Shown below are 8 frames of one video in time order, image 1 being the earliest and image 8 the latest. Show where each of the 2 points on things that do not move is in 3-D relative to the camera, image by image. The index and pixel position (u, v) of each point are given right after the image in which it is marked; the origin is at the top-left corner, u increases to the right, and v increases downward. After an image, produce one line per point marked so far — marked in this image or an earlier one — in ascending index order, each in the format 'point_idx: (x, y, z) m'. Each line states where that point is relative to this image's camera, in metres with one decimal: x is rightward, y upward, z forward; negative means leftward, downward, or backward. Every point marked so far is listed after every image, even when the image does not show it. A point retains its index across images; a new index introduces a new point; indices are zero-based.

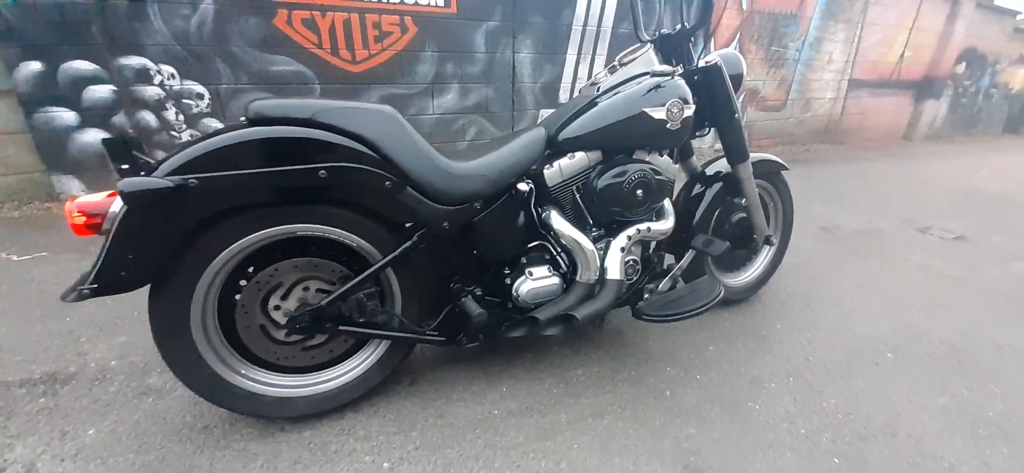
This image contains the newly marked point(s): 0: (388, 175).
0: (-0.4, +0.2, +1.5) m
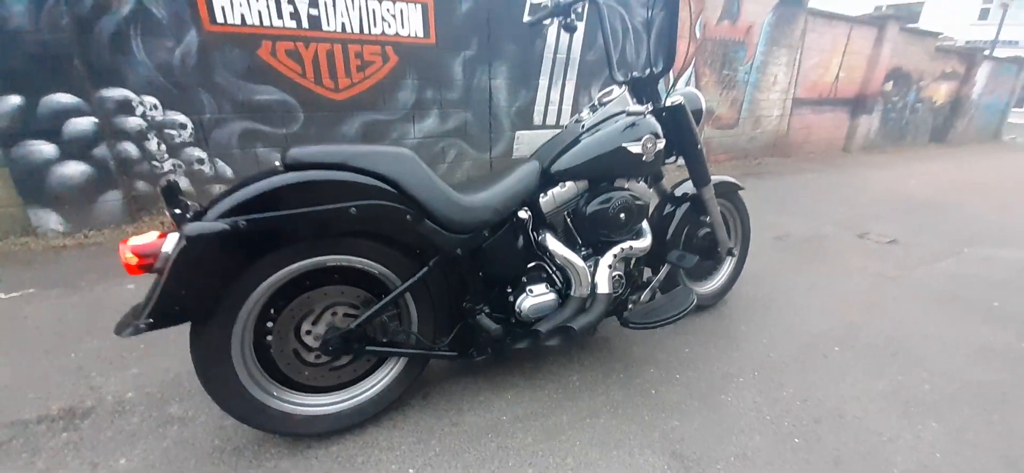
0: (-0.4, +0.1, +1.7) m
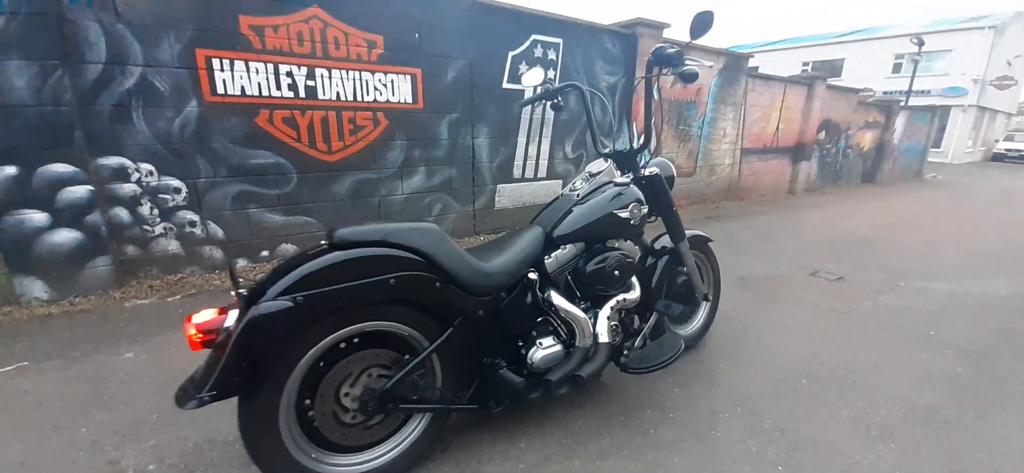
0: (-0.4, -0.2, +2.0) m
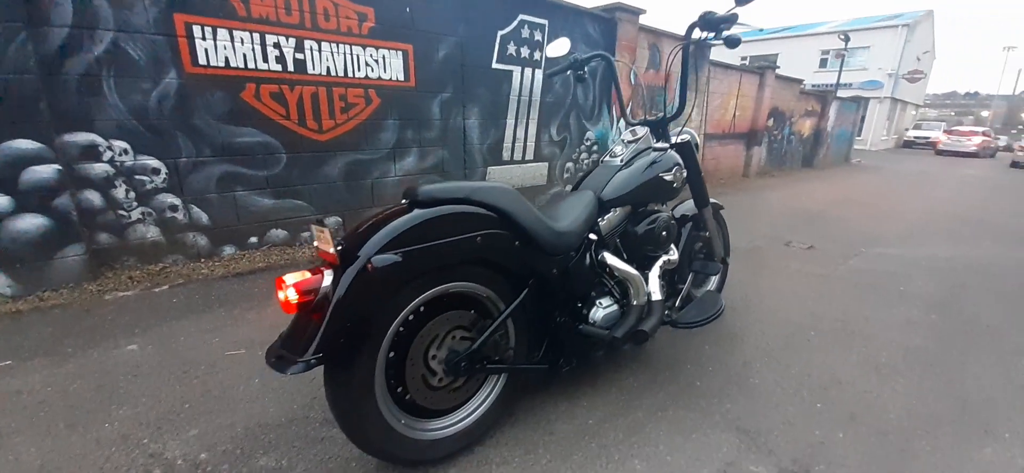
0: (0.0, 0.0, +1.9) m
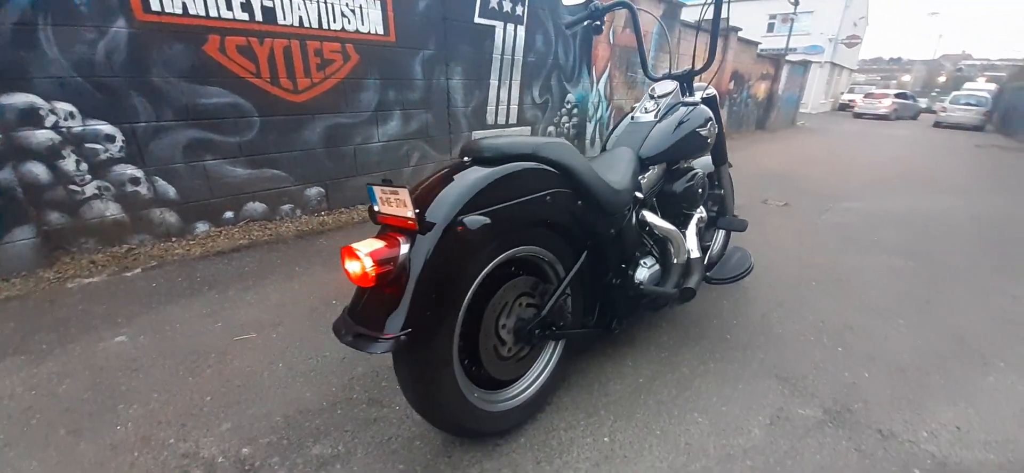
0: (+0.3, +0.2, +1.8) m
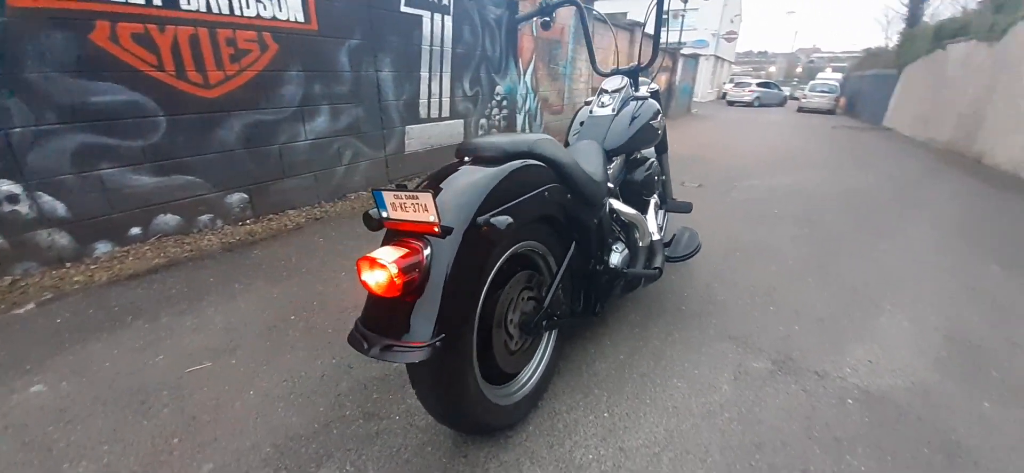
0: (+0.3, +0.2, +1.9) m
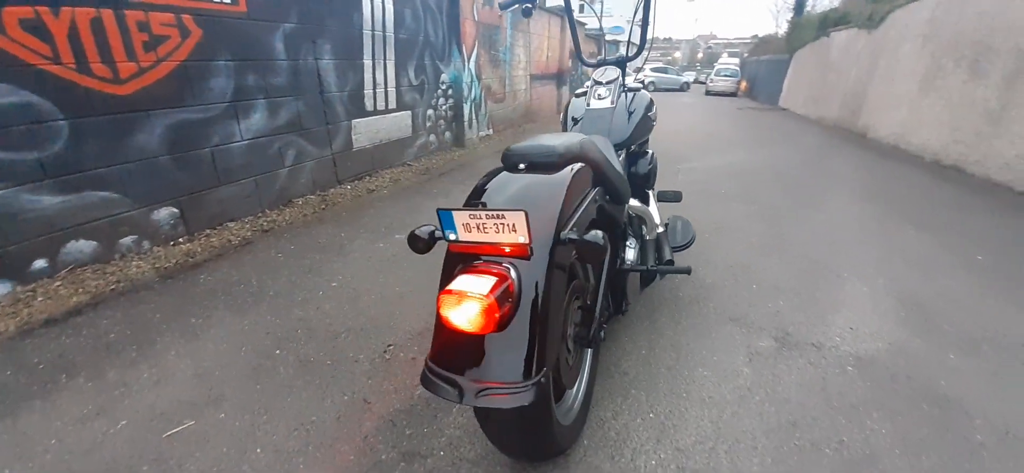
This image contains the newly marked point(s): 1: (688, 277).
0: (+0.4, +0.2, +1.8) m
1: (+1.4, -0.3, +3.3) m
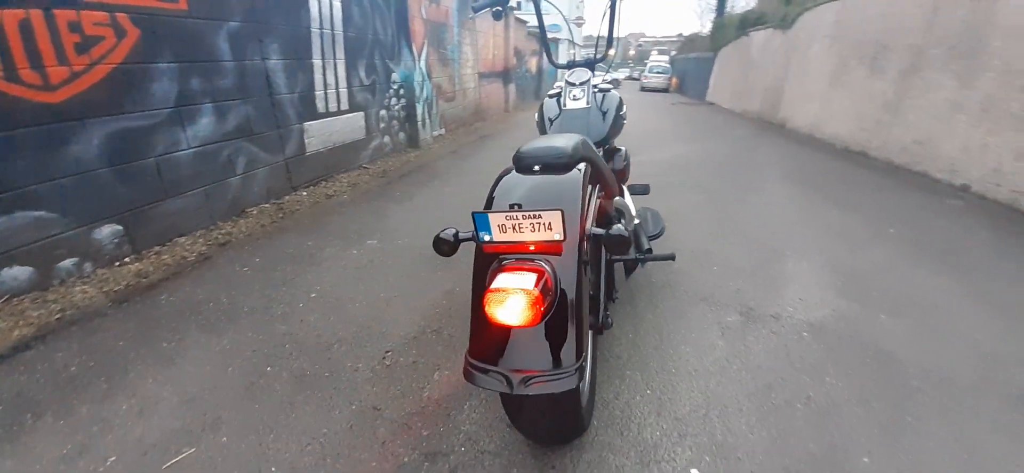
0: (+0.4, +0.2, +1.9) m
1: (+1.3, -0.2, +3.6) m
